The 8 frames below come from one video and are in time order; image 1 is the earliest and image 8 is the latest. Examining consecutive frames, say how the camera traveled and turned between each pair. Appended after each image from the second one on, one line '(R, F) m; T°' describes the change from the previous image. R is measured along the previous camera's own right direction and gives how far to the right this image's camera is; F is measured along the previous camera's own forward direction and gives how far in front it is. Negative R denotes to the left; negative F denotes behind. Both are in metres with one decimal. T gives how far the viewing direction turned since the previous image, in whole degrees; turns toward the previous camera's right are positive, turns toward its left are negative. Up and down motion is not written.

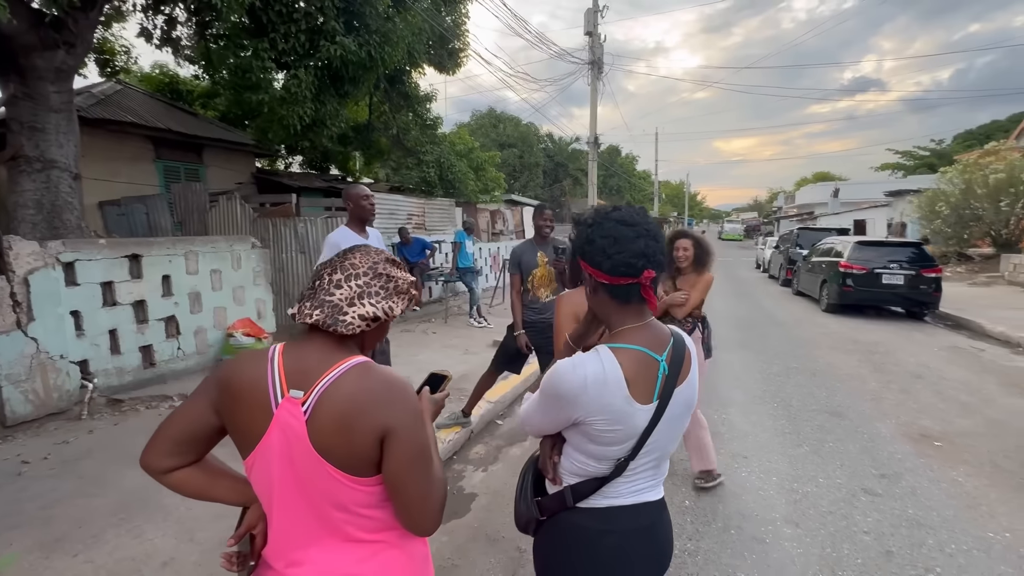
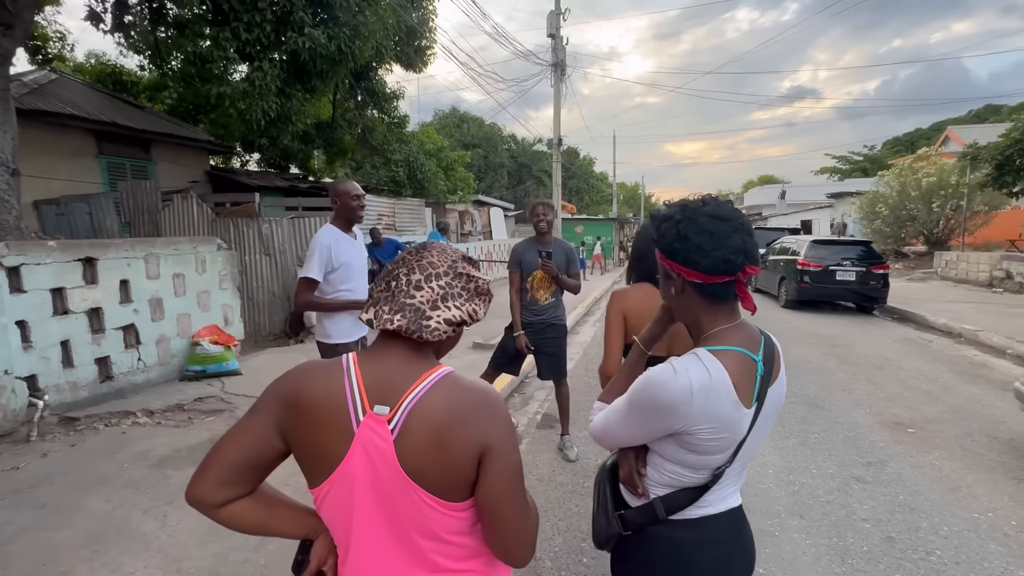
(-0.3, +0.2) m; +5°
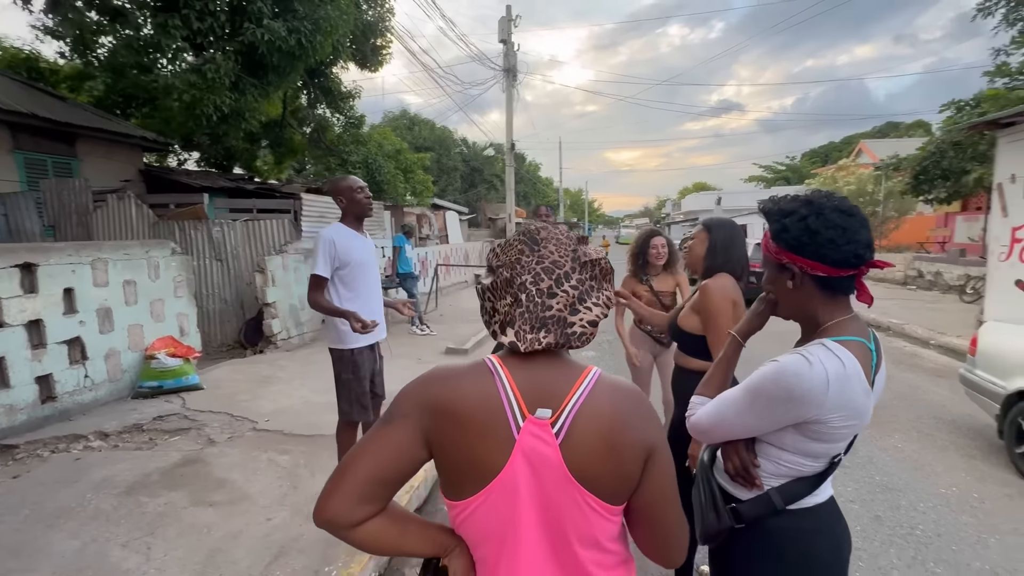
(-0.4, +0.2) m; +6°
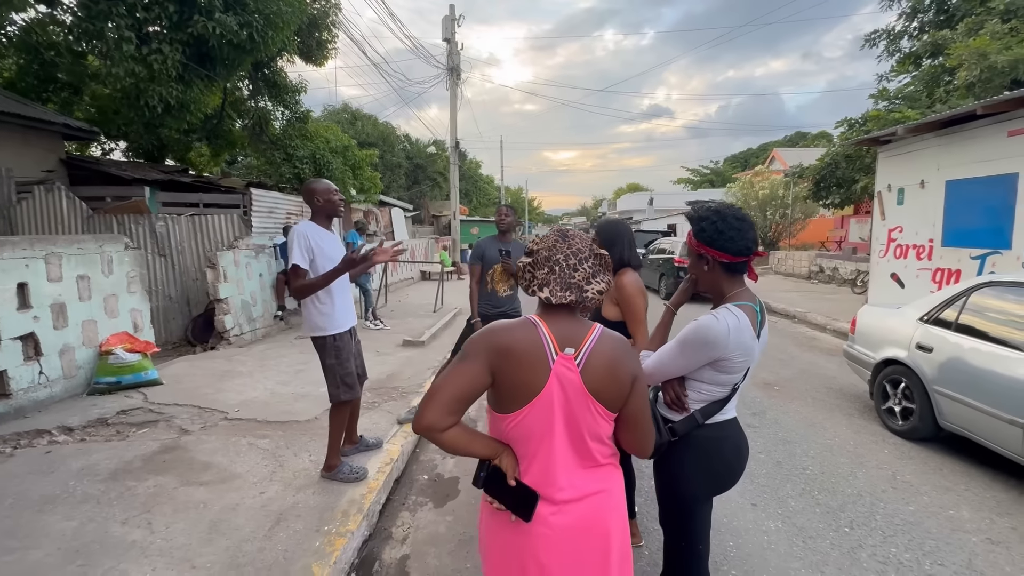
(-0.2, -0.3) m; +6°
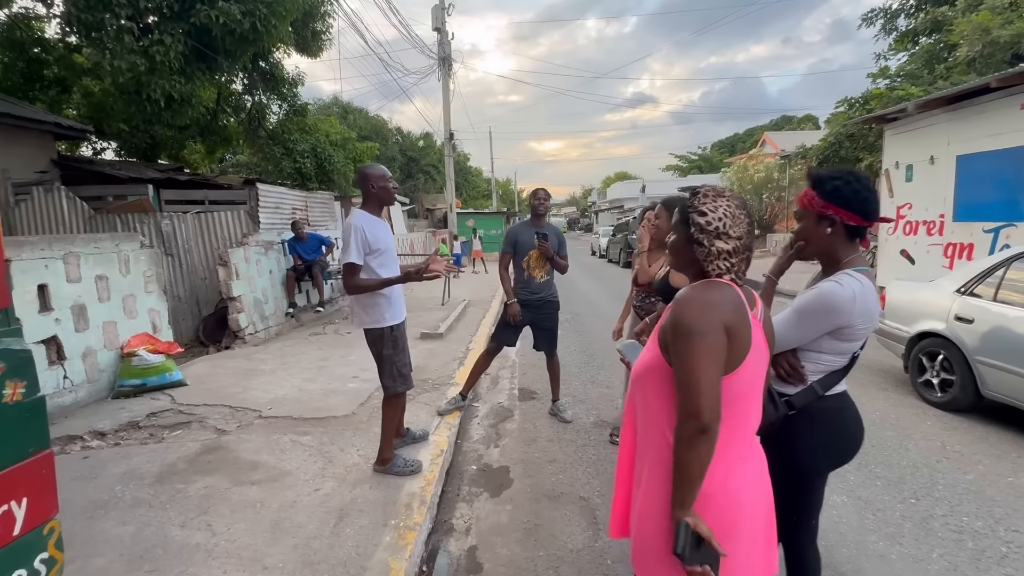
(-0.4, +0.1) m; +1°
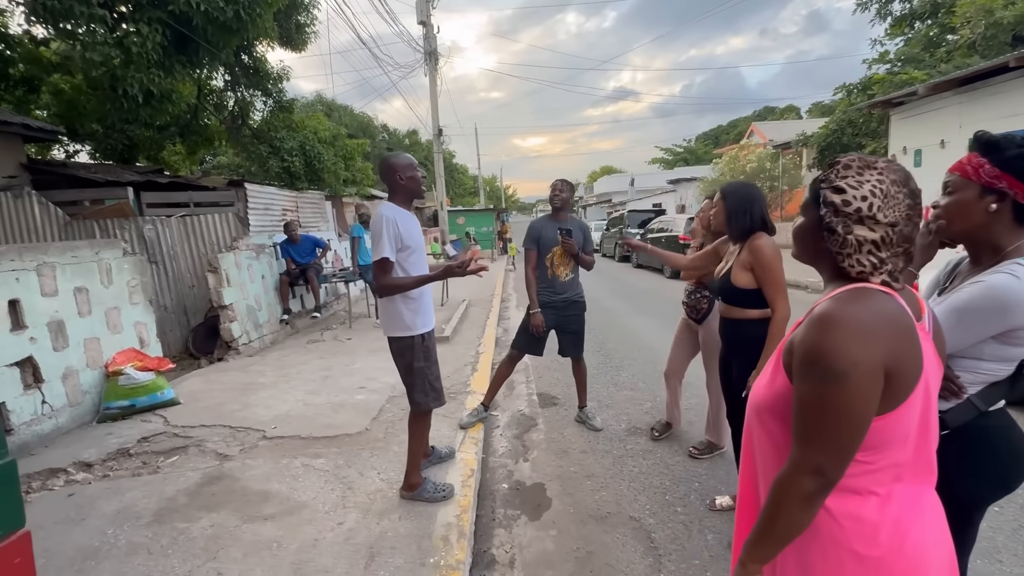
(-0.3, +0.3) m; +2°
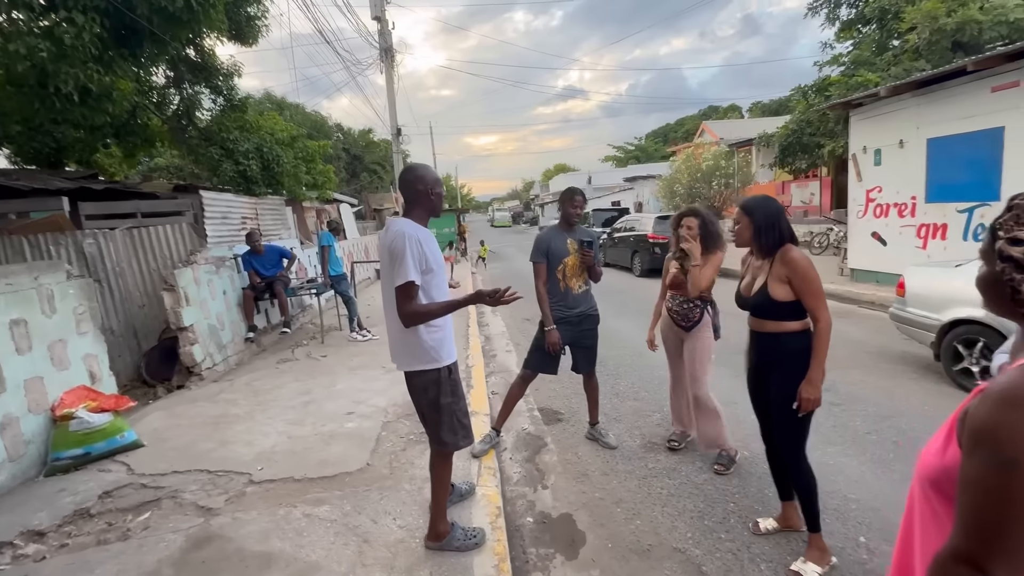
(-0.4, +0.3) m; +5°
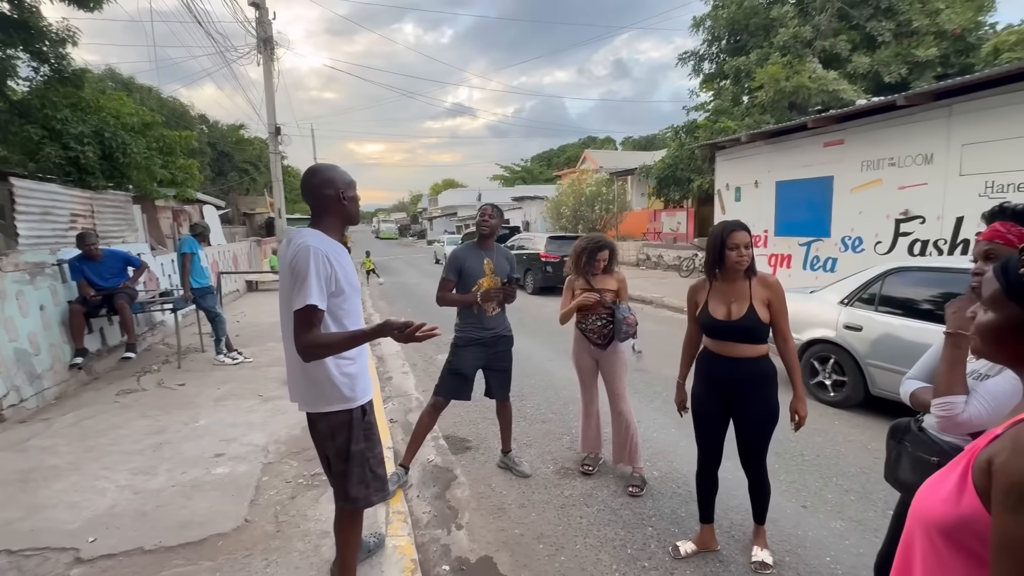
(-0.2, +0.5) m; +12°
